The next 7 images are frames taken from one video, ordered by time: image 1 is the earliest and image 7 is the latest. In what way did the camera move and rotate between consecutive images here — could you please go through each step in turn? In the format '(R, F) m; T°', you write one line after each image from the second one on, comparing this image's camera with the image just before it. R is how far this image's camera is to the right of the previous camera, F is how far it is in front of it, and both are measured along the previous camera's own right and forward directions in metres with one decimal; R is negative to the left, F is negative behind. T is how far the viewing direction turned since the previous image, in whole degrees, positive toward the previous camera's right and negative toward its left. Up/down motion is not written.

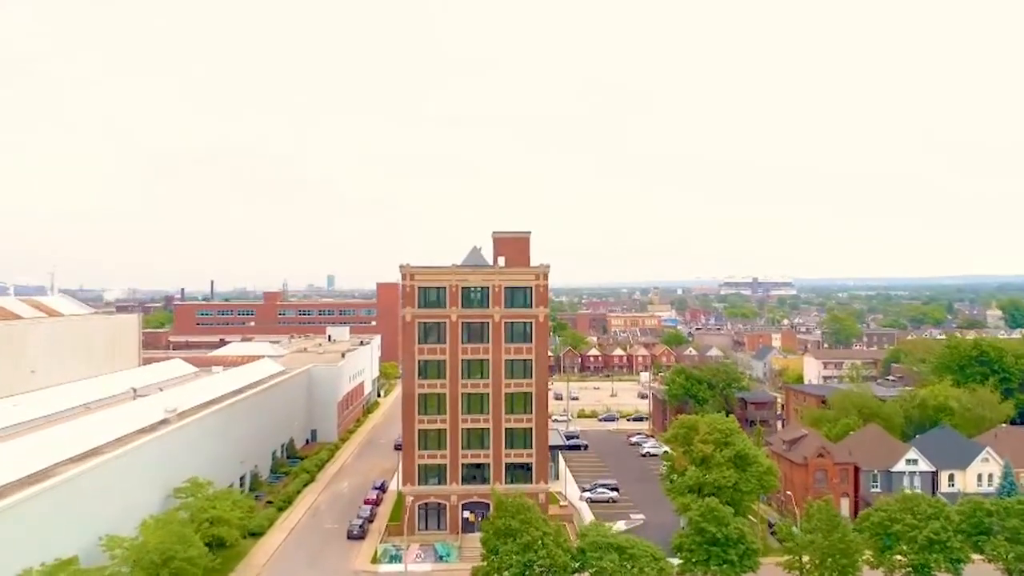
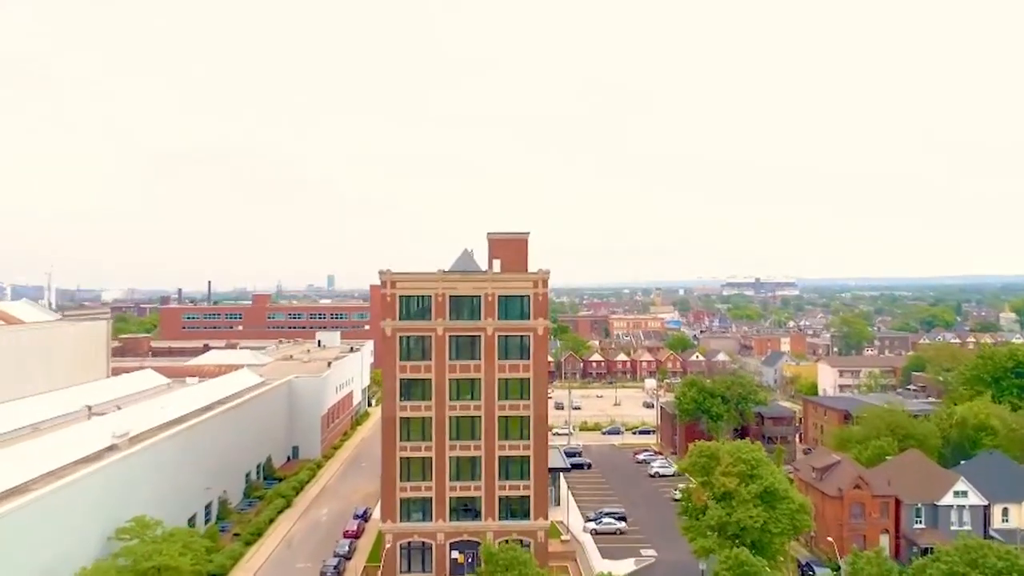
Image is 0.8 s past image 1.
(+0.2, +3.1) m; 0°
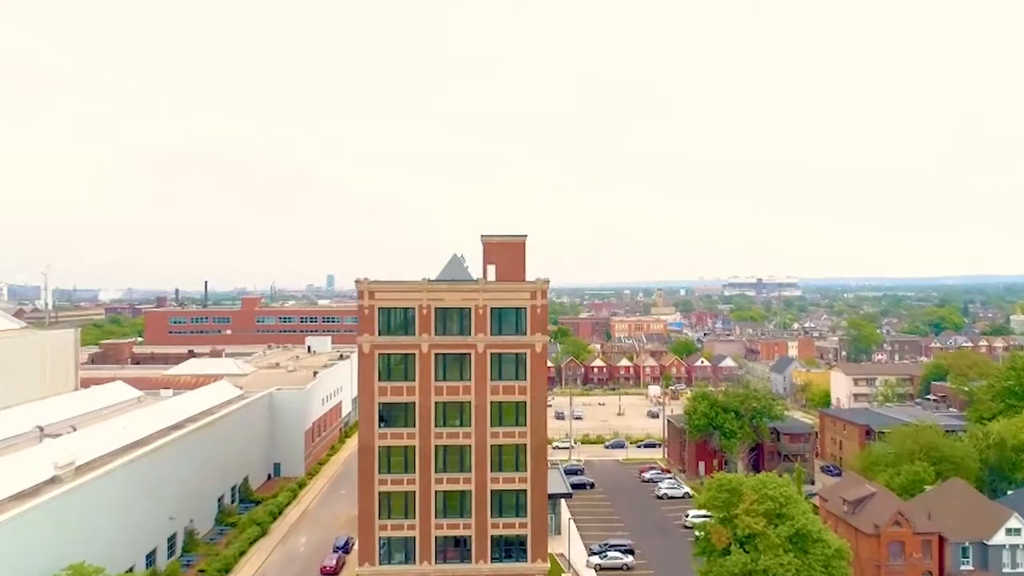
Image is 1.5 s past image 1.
(+0.2, +2.7) m; 0°
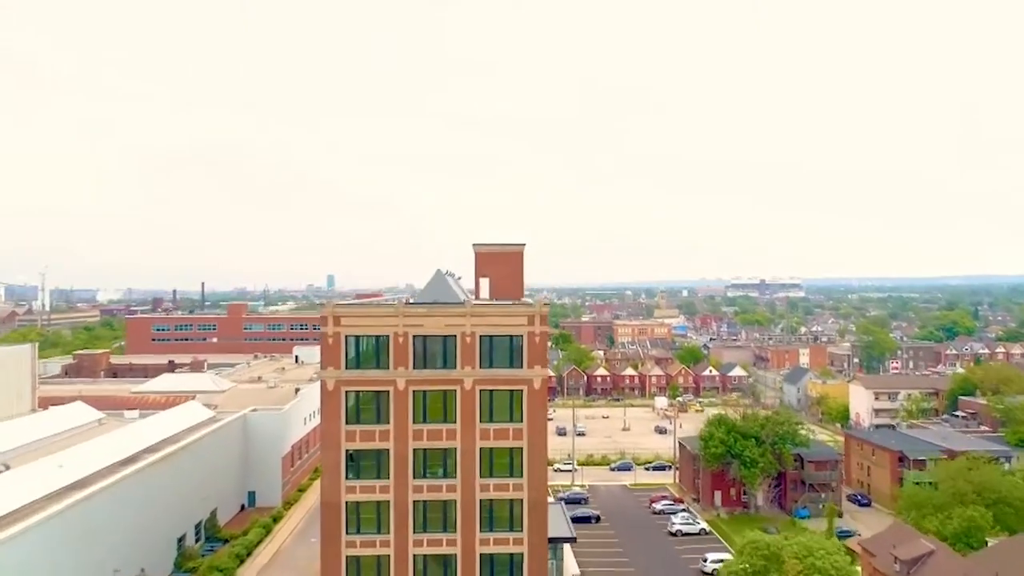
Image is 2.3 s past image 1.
(+0.2, +3.3) m; 0°
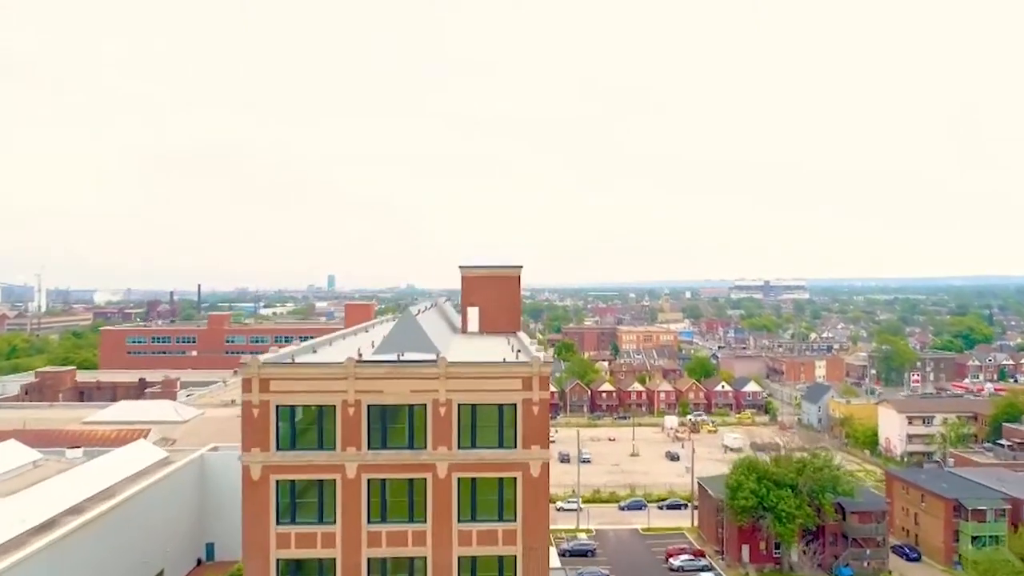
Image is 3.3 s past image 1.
(+0.2, +4.3) m; 0°
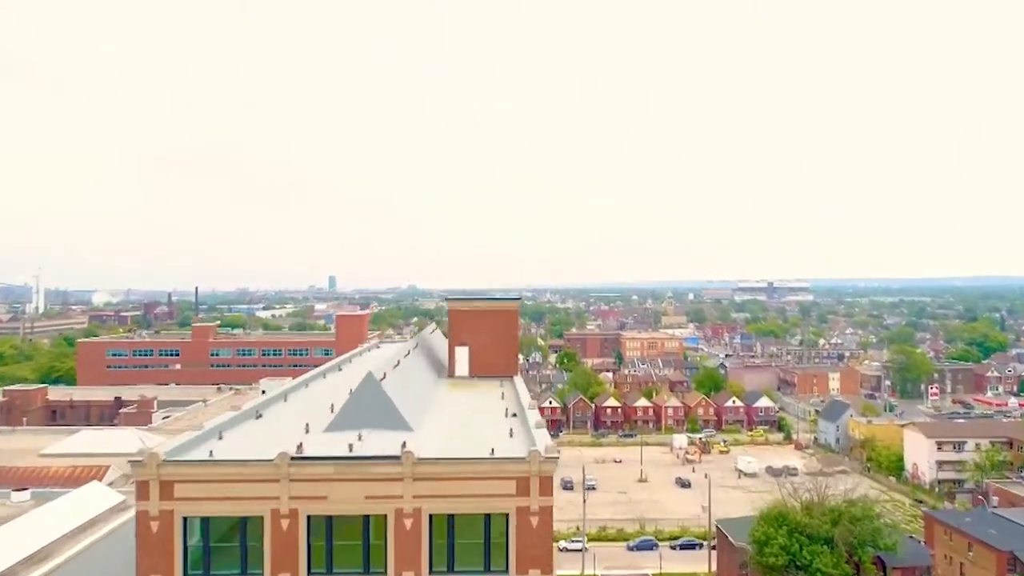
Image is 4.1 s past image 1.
(+0.1, +3.2) m; 0°
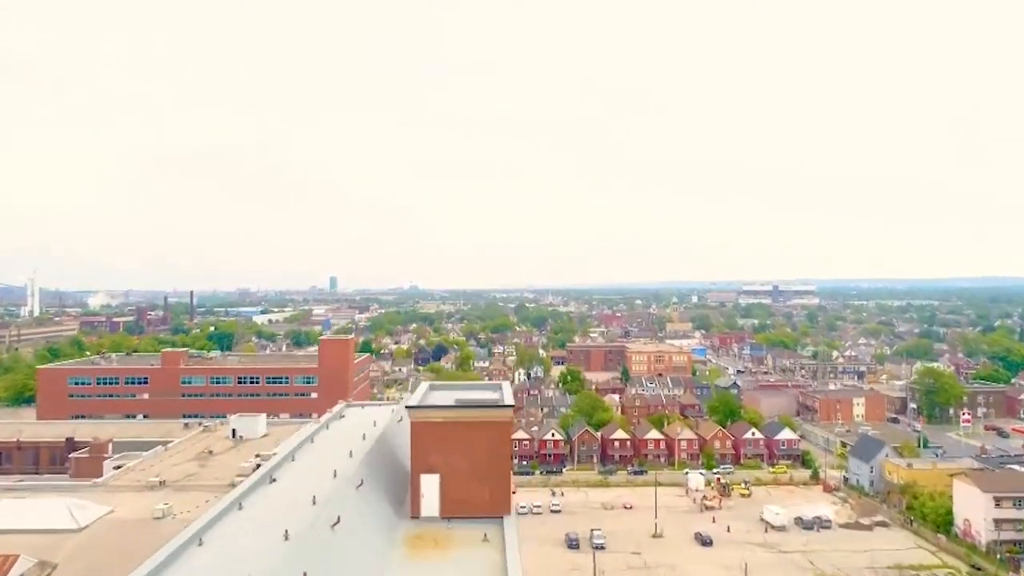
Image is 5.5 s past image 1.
(+0.2, +5.2) m; 0°
